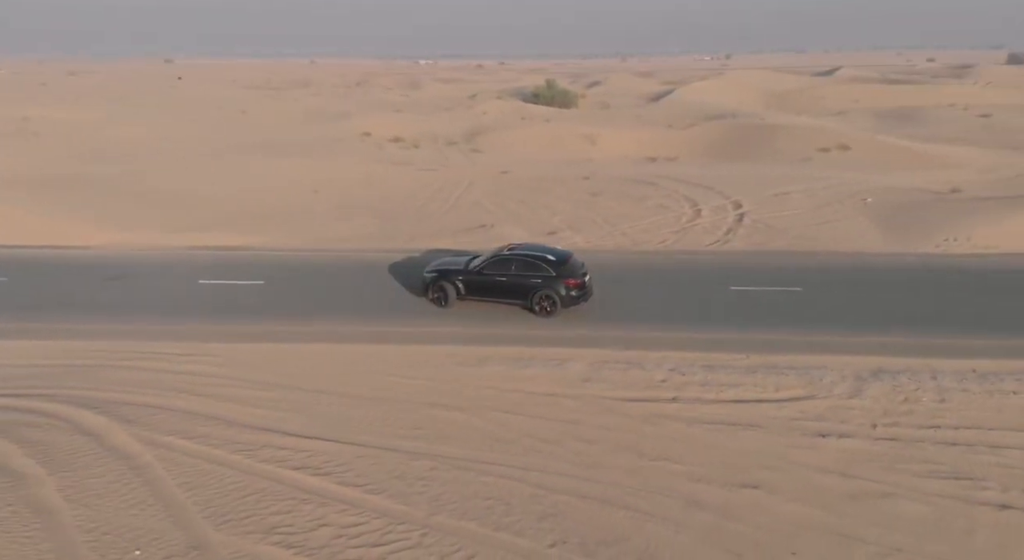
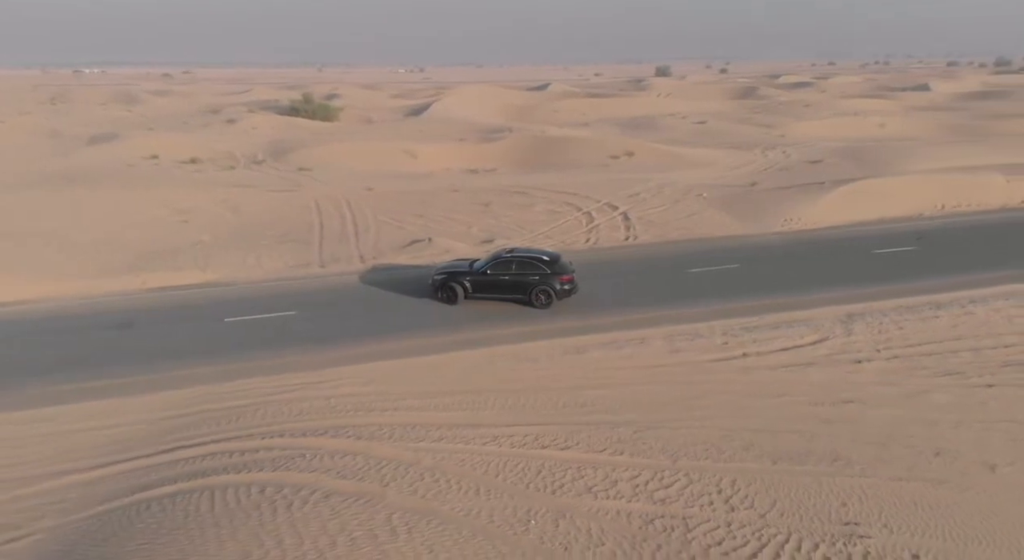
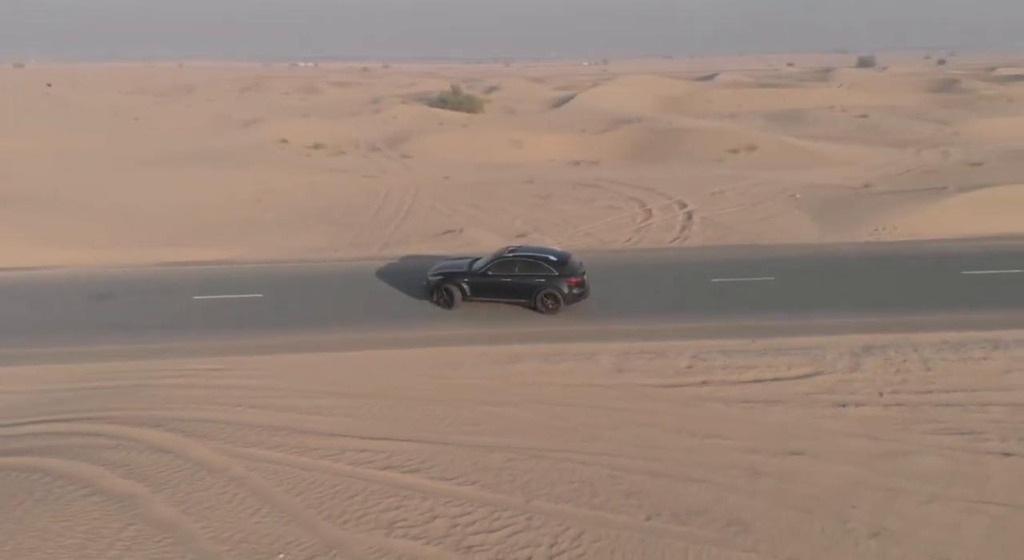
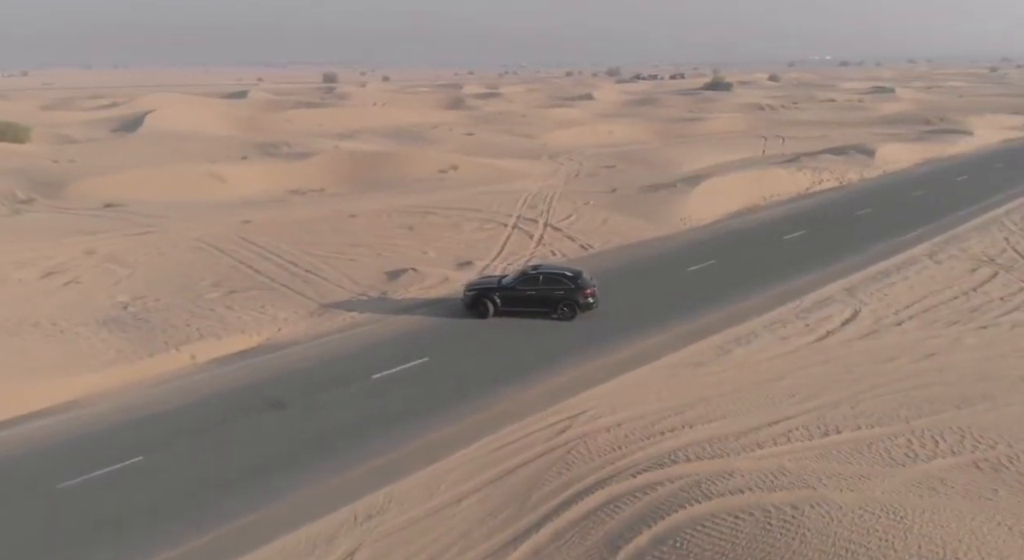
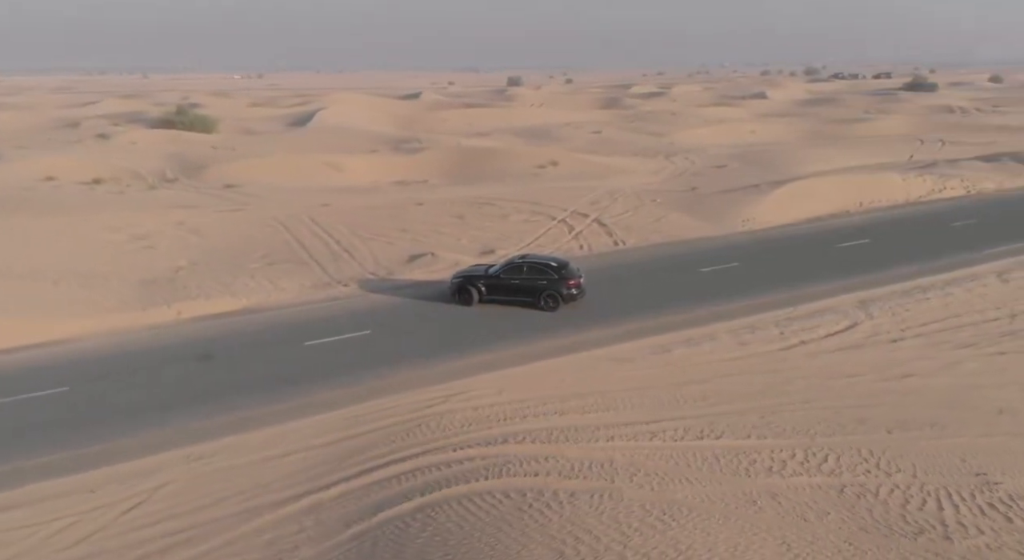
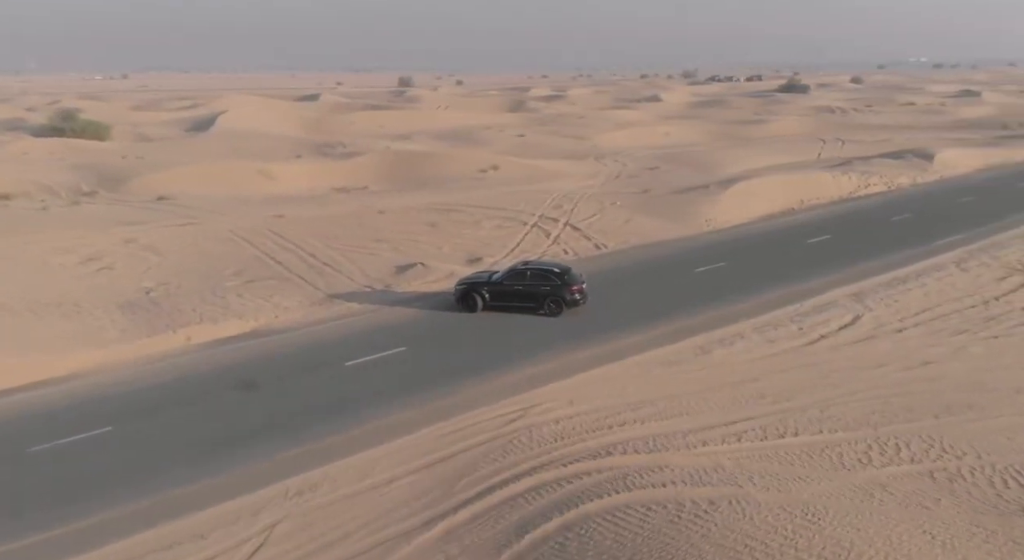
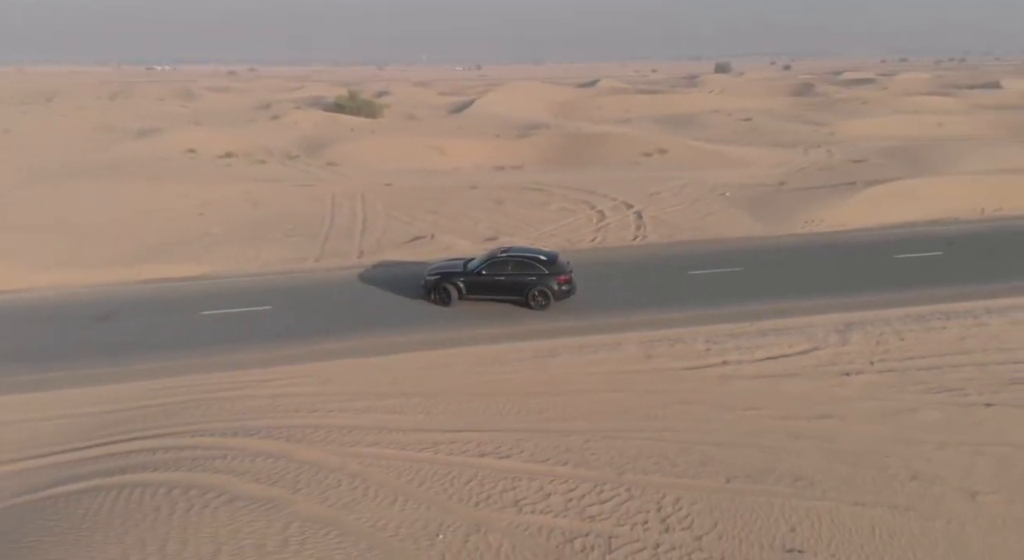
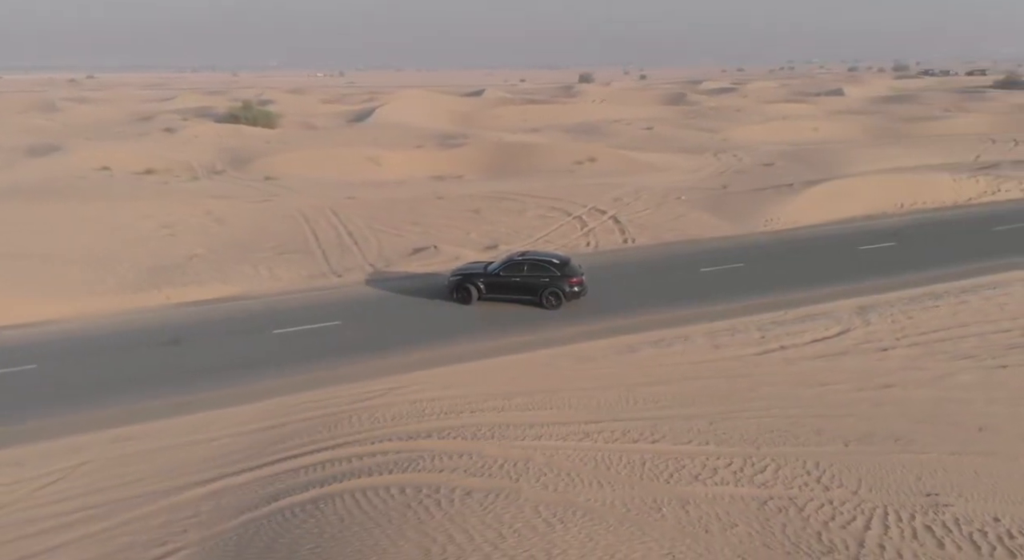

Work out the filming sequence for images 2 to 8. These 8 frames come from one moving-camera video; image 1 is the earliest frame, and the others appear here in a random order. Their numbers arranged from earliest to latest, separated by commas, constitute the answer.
3, 7, 2, 8, 5, 6, 4
